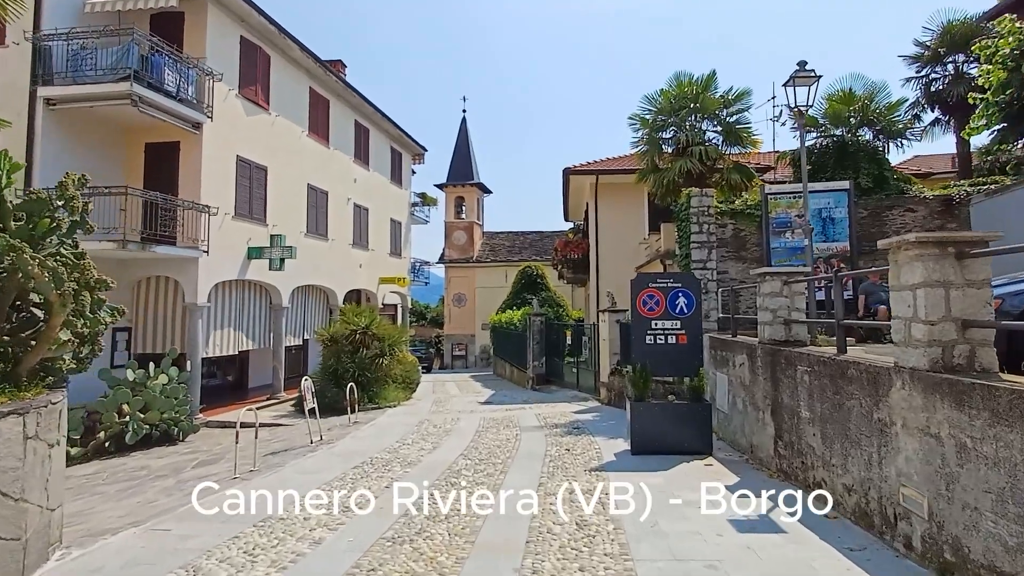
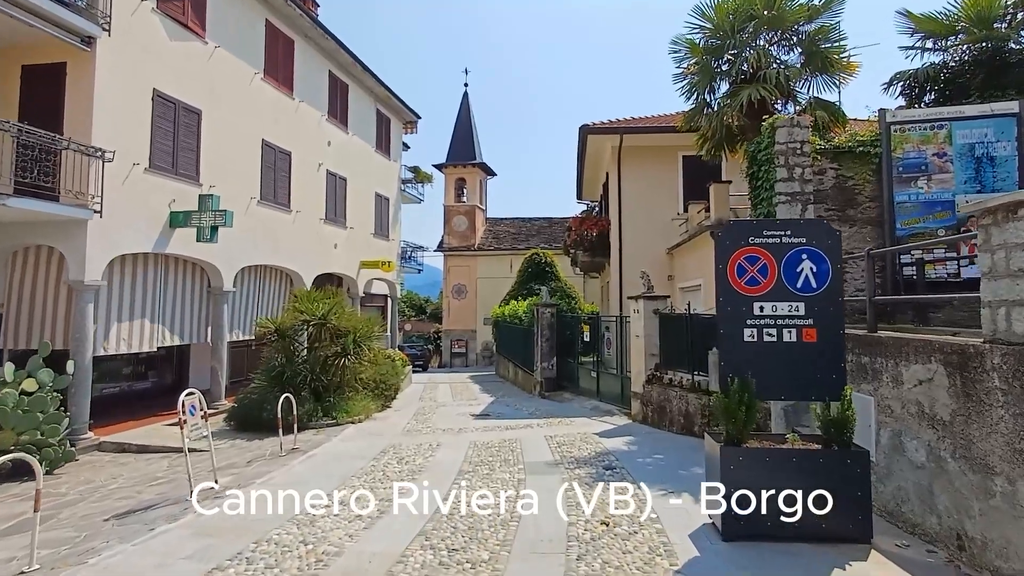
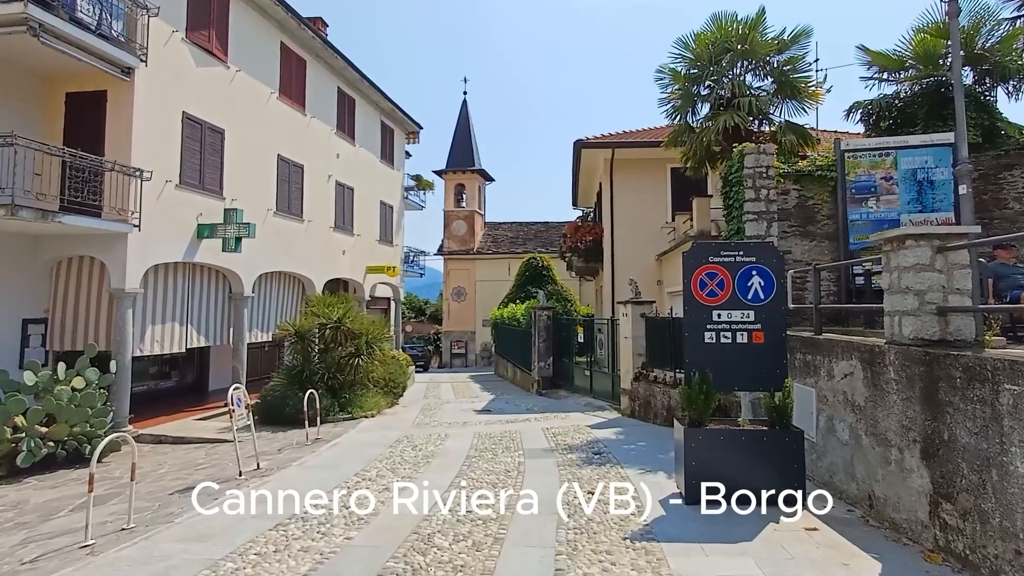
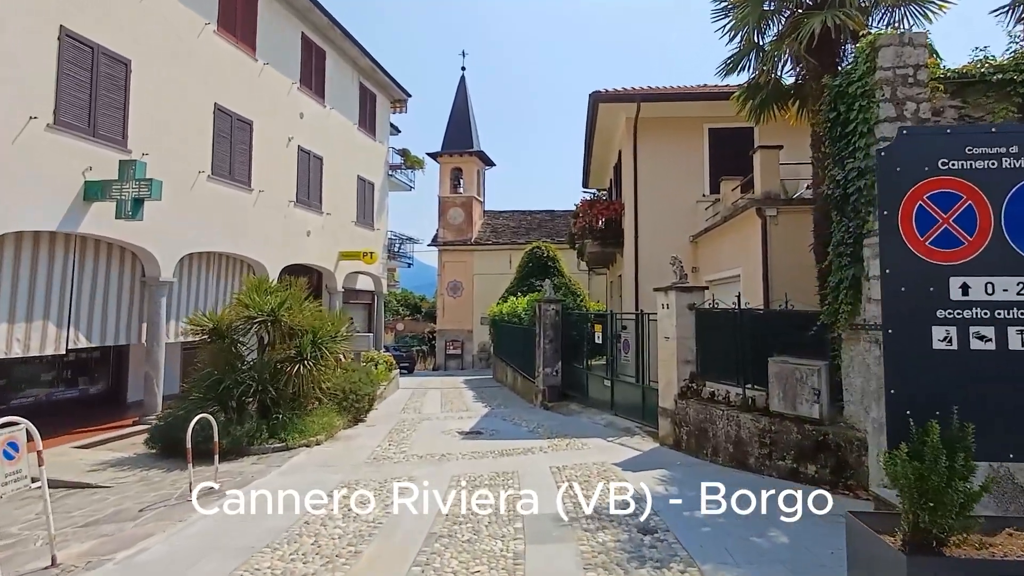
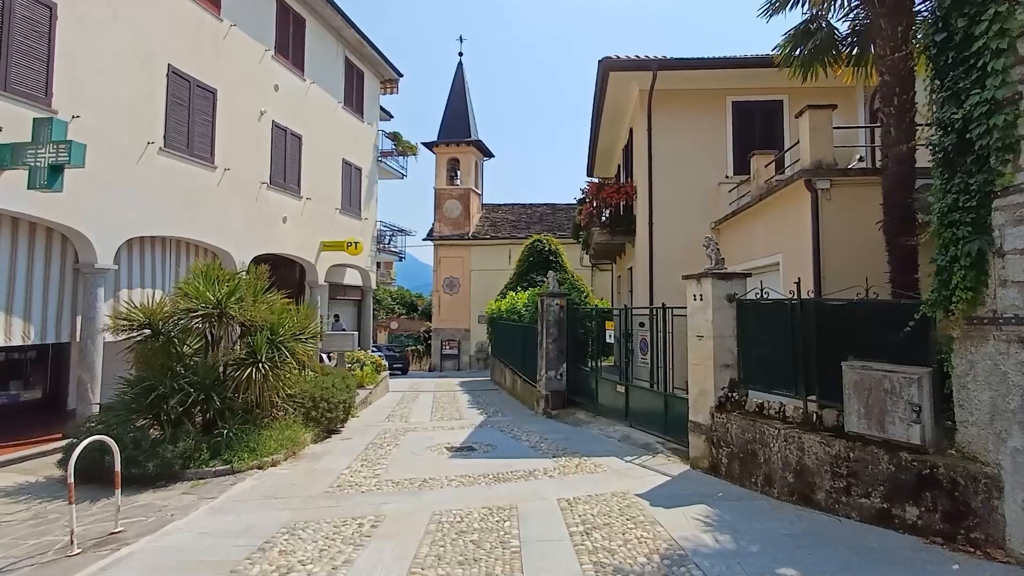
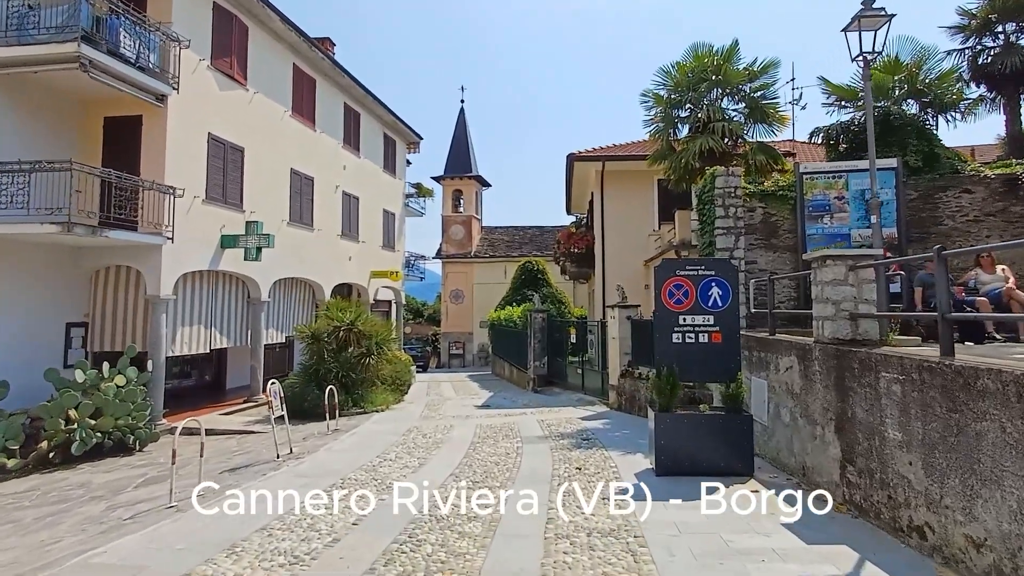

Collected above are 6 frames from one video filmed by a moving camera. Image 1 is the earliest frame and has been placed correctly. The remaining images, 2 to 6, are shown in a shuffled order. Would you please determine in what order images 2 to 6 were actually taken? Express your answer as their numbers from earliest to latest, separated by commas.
6, 3, 2, 4, 5
